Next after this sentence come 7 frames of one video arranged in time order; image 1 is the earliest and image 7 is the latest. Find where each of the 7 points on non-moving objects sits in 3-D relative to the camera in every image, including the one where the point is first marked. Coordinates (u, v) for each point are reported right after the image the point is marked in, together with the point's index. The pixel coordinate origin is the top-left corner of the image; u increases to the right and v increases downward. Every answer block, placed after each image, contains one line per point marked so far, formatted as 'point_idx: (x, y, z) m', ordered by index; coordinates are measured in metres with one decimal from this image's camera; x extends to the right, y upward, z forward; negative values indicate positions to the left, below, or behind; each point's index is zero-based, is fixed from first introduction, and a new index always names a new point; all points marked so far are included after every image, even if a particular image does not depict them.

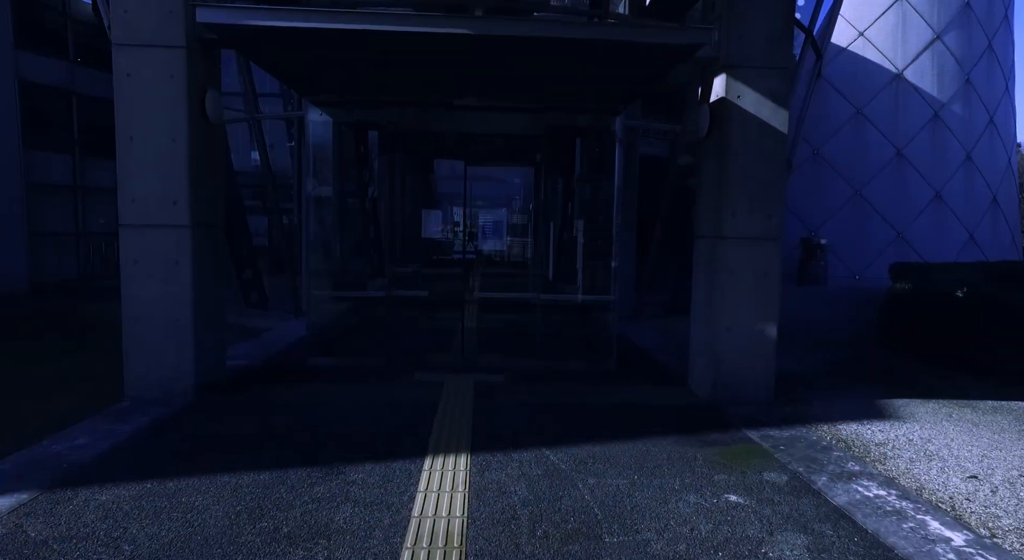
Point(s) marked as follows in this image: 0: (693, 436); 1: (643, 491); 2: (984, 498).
0: (+1.5, -1.3, +4.7) m
1: (+0.9, -1.4, +3.8) m
2: (+3.0, -1.4, +3.8) m
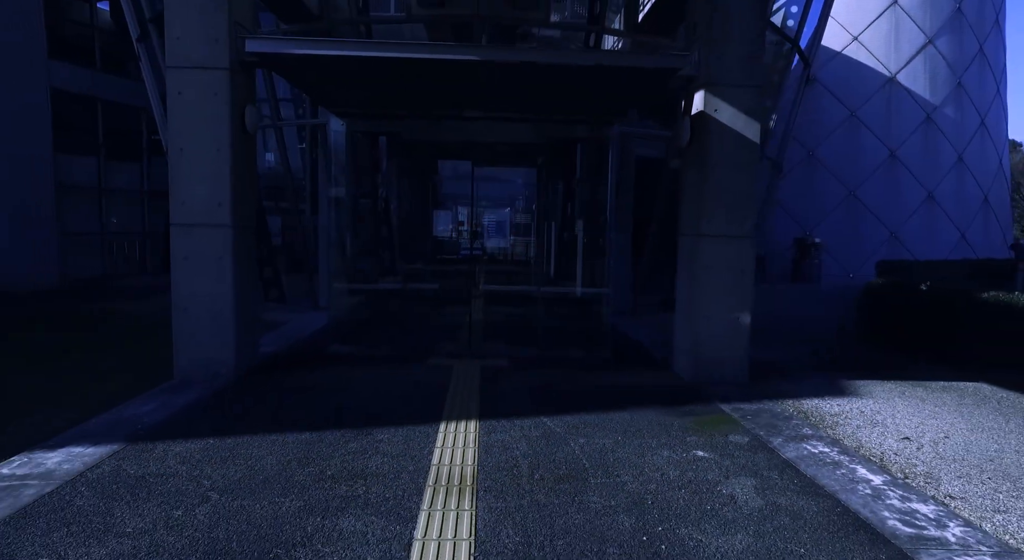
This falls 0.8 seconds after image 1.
0: (+1.5, -1.2, +5.4) m
1: (+0.9, -1.3, +4.5) m
2: (+3.0, -1.3, +4.5) m
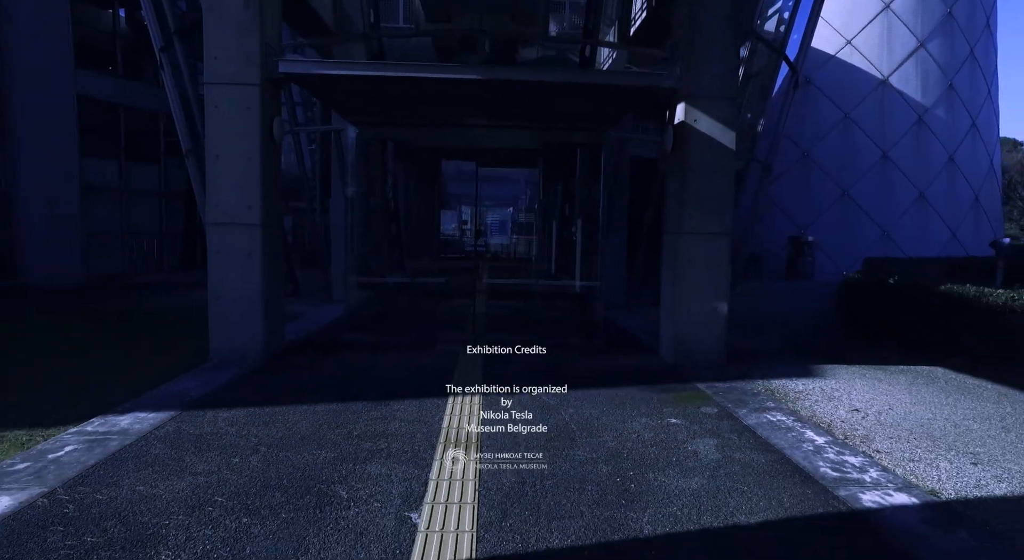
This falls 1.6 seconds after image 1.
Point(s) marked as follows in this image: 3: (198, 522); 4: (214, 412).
0: (+1.5, -1.1, +6.1) m
1: (+0.9, -1.2, +5.2) m
2: (+3.0, -1.2, +5.2) m
3: (-1.7, -1.3, +3.2) m
4: (-2.6, -1.1, +5.1) m
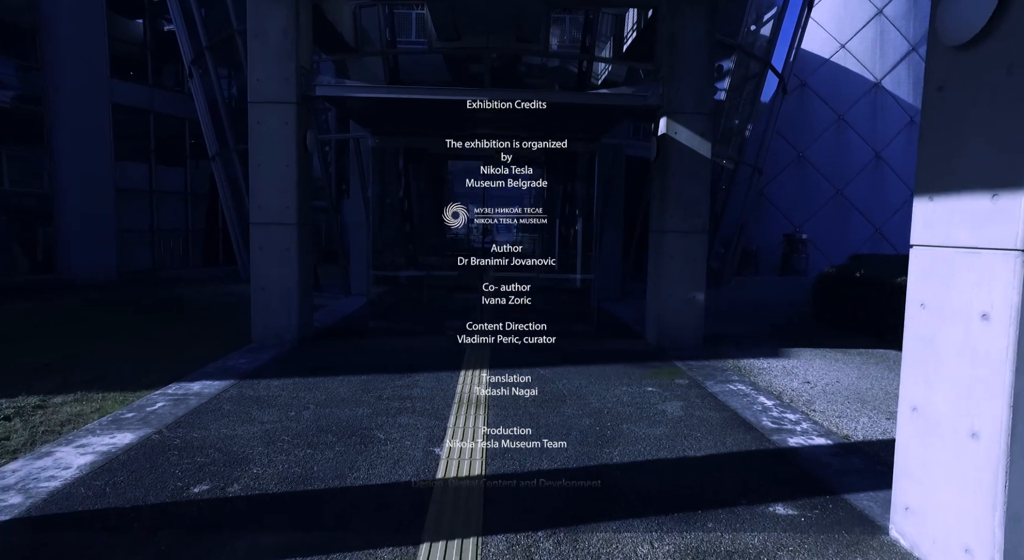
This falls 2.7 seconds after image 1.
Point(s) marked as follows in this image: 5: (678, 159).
0: (+1.6, -1.0, +7.1) m
1: (+0.9, -1.1, +6.2) m
2: (+3.1, -1.1, +6.1) m
3: (-1.7, -1.2, +4.2) m
4: (-2.6, -1.0, +6.1) m
5: (+2.3, +1.6, +7.9) m
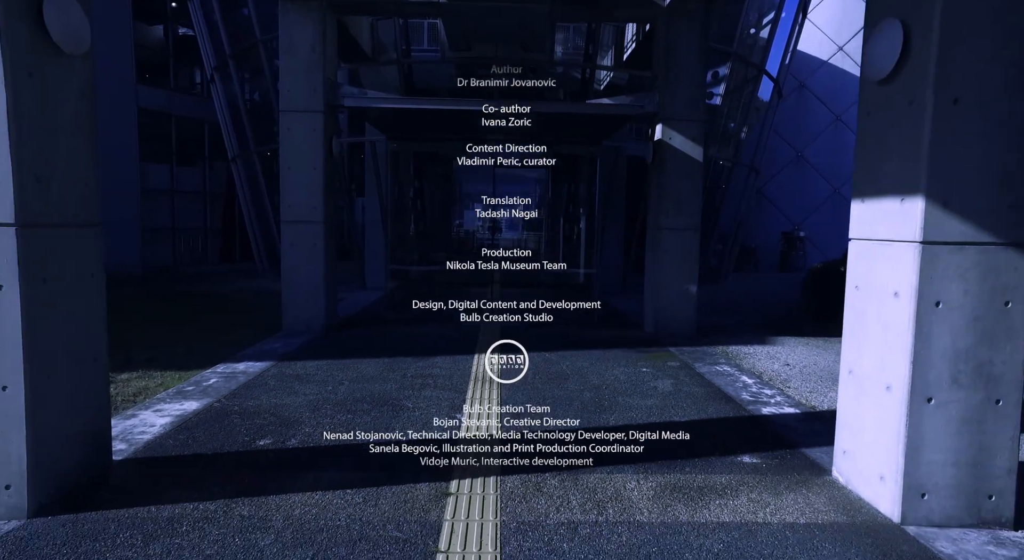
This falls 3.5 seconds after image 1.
0: (+1.7, -0.9, +7.8) m
1: (+1.0, -1.0, +6.9) m
2: (+3.2, -1.1, +6.8) m
3: (-1.6, -1.1, +5.0) m
4: (-2.5, -1.0, +6.9) m
5: (+2.4, +1.7, +8.6) m
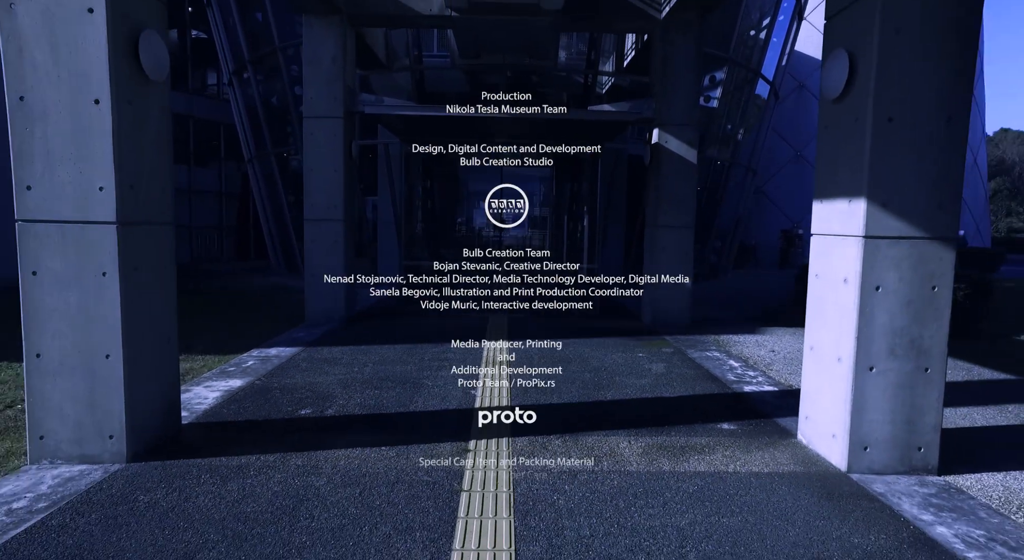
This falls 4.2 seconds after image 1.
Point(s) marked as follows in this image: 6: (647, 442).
0: (+1.8, -0.9, +8.4) m
1: (+1.1, -0.9, +7.5) m
2: (+3.3, -1.0, +7.4) m
3: (-1.6, -1.1, +5.6) m
4: (-2.4, -0.9, +7.5) m
5: (+2.5, +1.8, +9.2) m
6: (+1.0, -1.2, +4.4) m
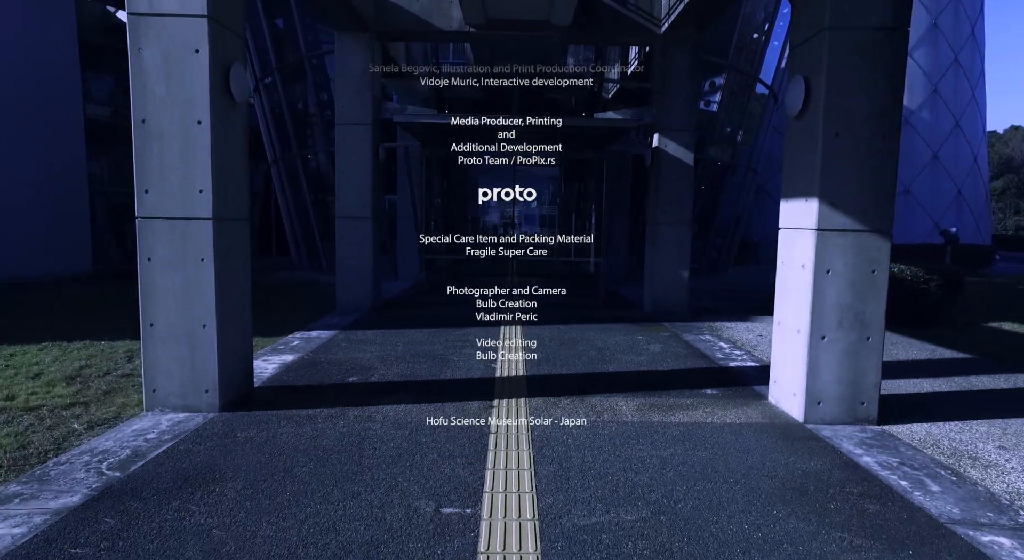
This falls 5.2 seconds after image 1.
0: (+2.0, -0.7, +9.2) m
1: (+1.3, -0.8, +8.3) m
2: (+3.4, -0.8, +8.2) m
3: (-1.4, -0.9, +6.5) m
4: (-2.2, -0.7, +8.4) m
5: (+2.7, +2.0, +10.1) m
6: (+1.2, -1.1, +5.2) m
